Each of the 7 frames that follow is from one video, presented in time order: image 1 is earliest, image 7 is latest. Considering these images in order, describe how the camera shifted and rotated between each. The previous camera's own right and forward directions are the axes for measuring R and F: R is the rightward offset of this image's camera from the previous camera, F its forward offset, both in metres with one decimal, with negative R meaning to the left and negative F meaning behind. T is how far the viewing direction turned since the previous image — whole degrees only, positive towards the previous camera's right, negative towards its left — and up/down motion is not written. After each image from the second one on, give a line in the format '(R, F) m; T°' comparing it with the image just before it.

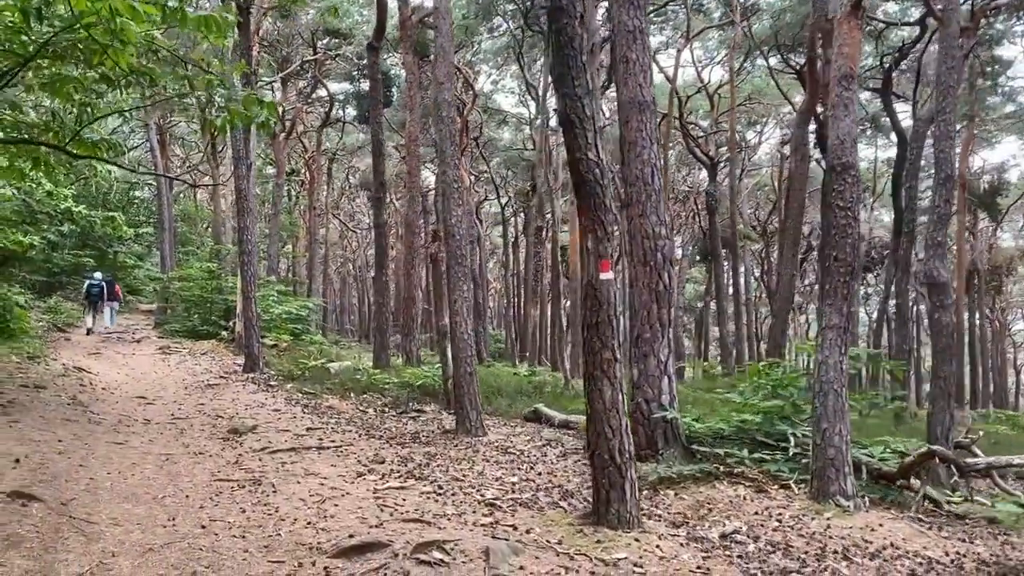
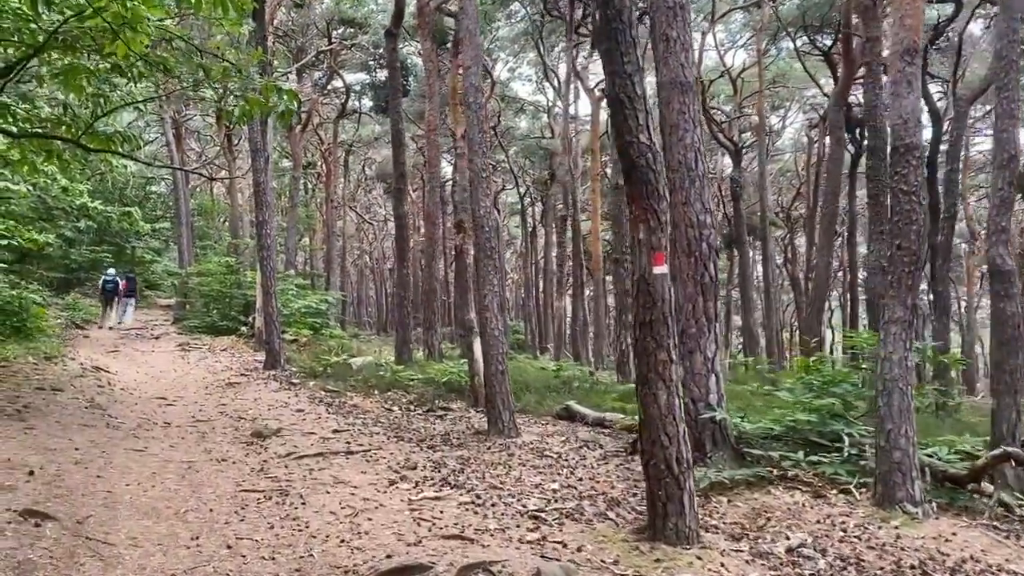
(-0.2, +0.4) m; -1°
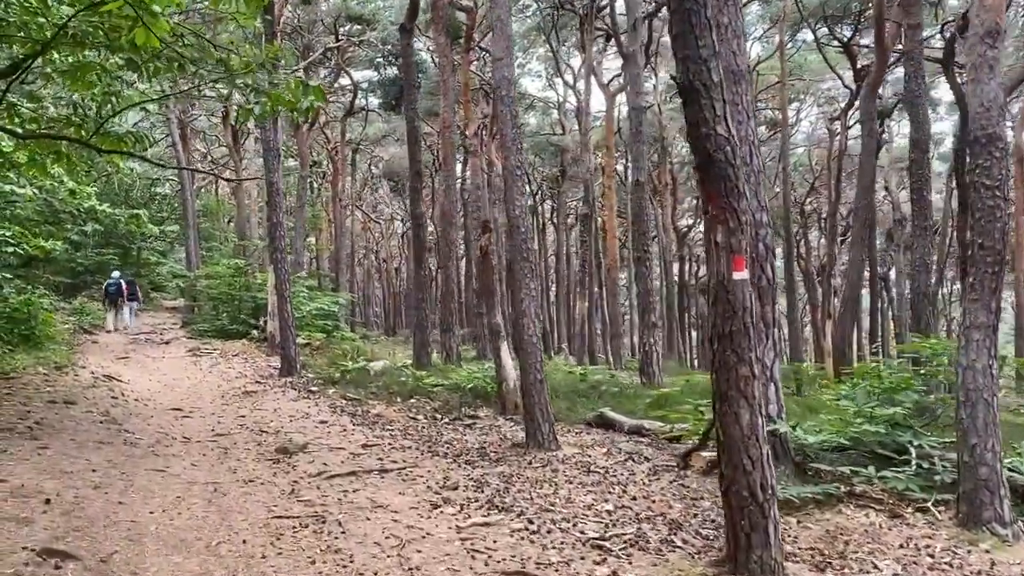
(-0.3, +0.5) m; 0°
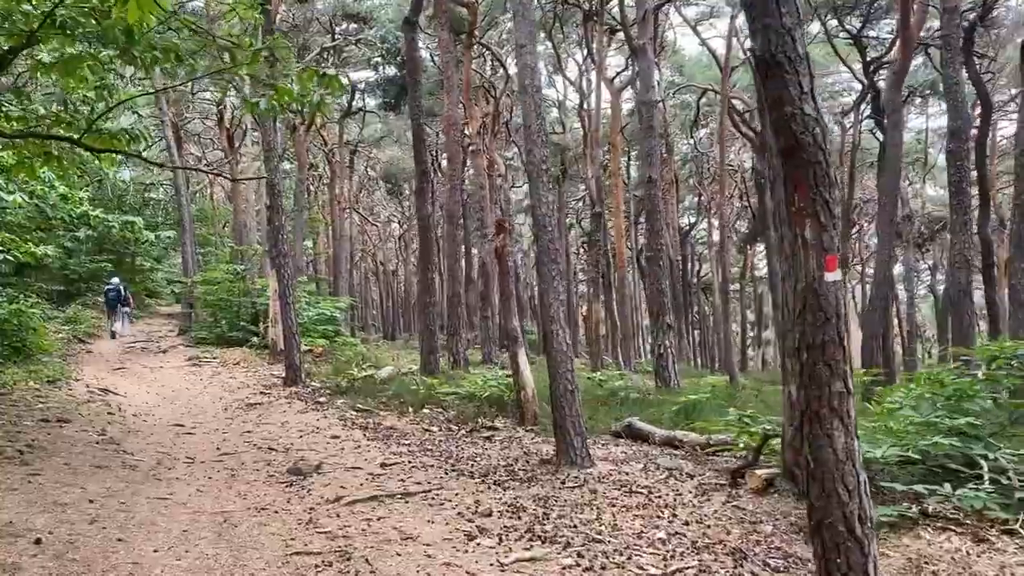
(-0.3, +0.6) m; 0°
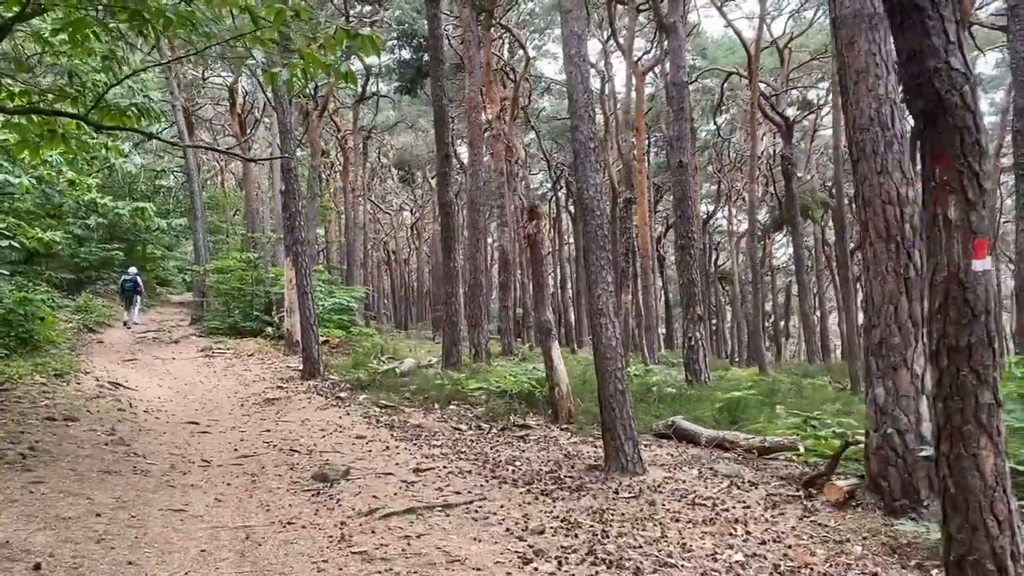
(-0.3, +0.6) m; -1°
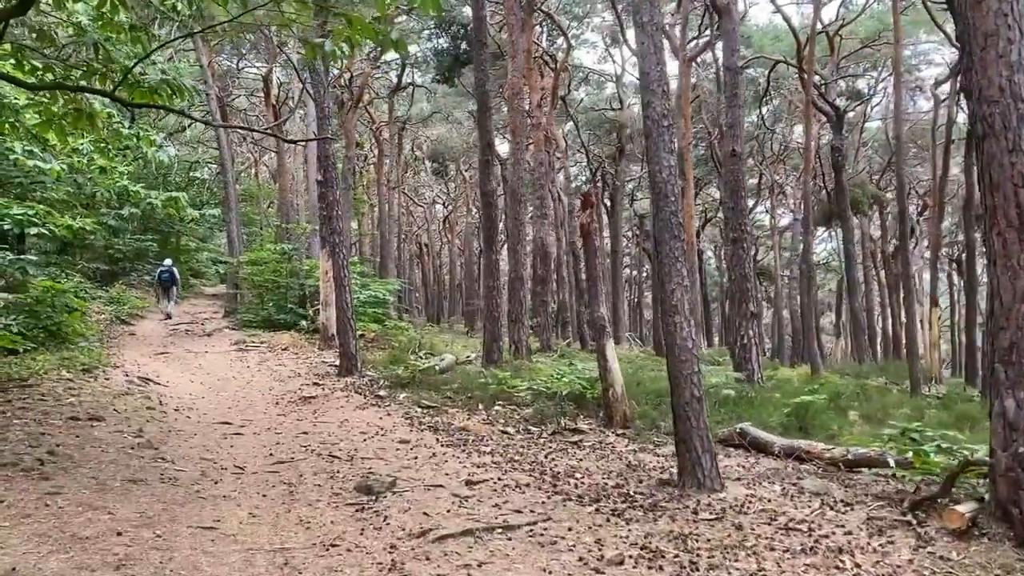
(-0.2, +0.6) m; -2°
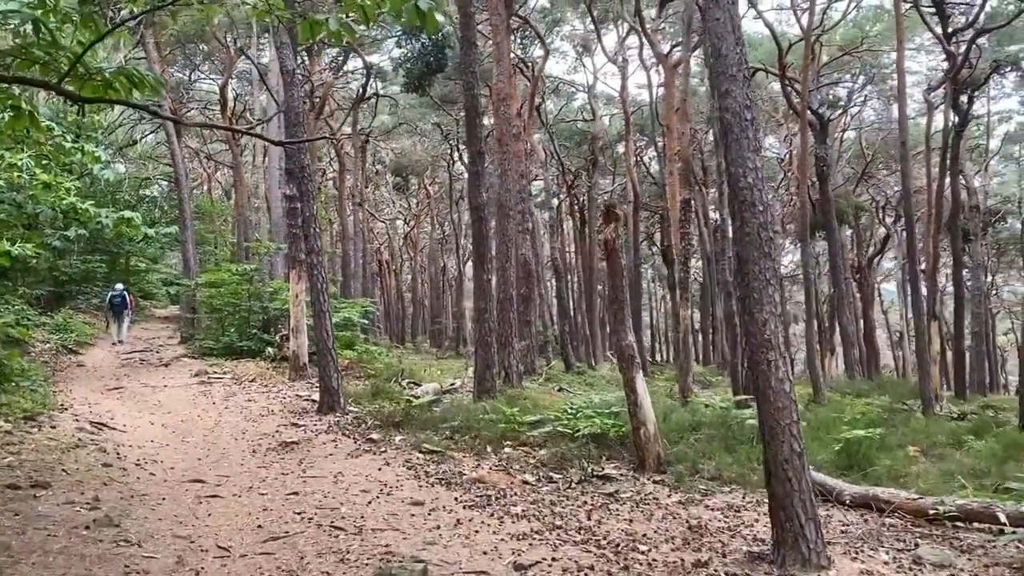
(-0.5, +1.2) m; +3°
